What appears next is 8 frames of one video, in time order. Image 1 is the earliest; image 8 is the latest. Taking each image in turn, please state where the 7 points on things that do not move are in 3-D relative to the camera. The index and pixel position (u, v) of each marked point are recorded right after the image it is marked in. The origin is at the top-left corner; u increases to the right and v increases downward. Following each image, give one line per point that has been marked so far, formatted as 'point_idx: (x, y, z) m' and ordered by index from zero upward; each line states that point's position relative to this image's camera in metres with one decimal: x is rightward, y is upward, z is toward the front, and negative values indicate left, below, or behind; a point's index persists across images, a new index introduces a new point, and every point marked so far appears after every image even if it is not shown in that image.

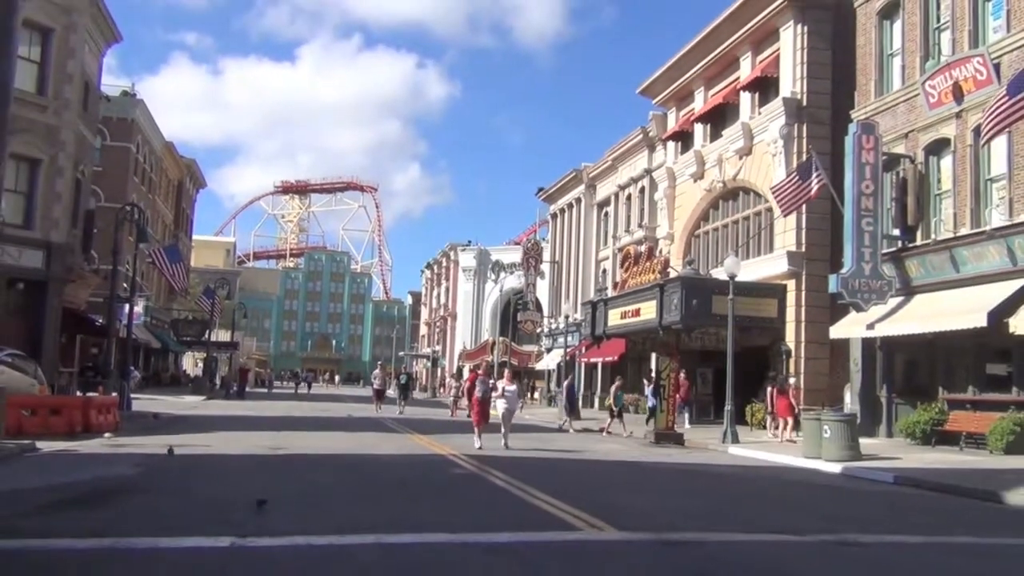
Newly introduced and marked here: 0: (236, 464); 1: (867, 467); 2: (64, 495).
0: (-4.9, -3.1, +17.0) m
1: (+7.2, -3.6, +19.3) m
2: (-6.0, -2.7, +12.6) m
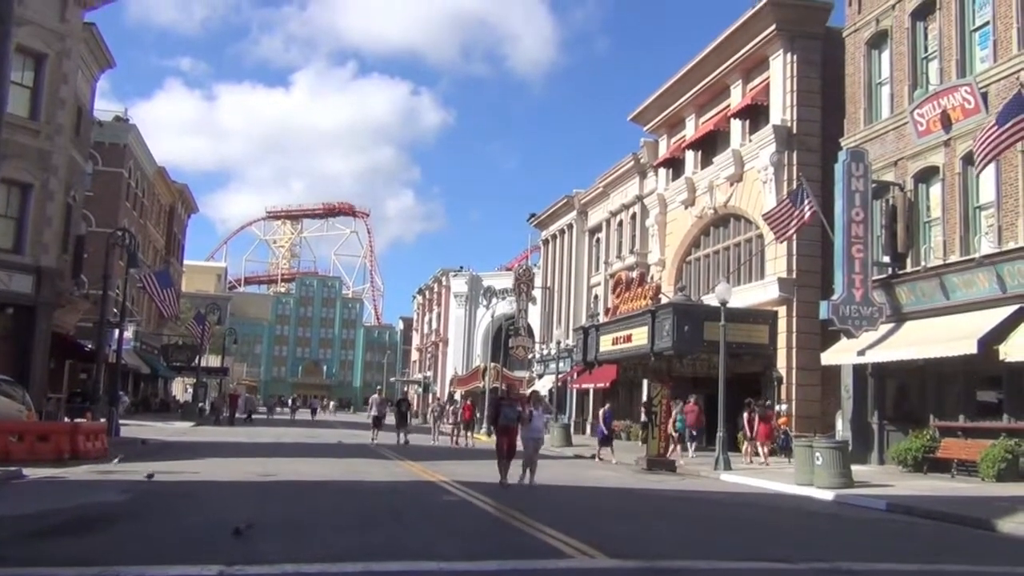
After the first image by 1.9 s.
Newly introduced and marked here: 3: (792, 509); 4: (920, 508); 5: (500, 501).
0: (-5.1, -3.6, +16.9) m
1: (+7.0, -4.2, +19.2) m
2: (-6.1, -3.1, +12.5) m
3: (+5.0, -4.0, +17.1) m
4: (+7.2, -3.9, +16.7) m
5: (-0.2, -3.5, +15.7) m
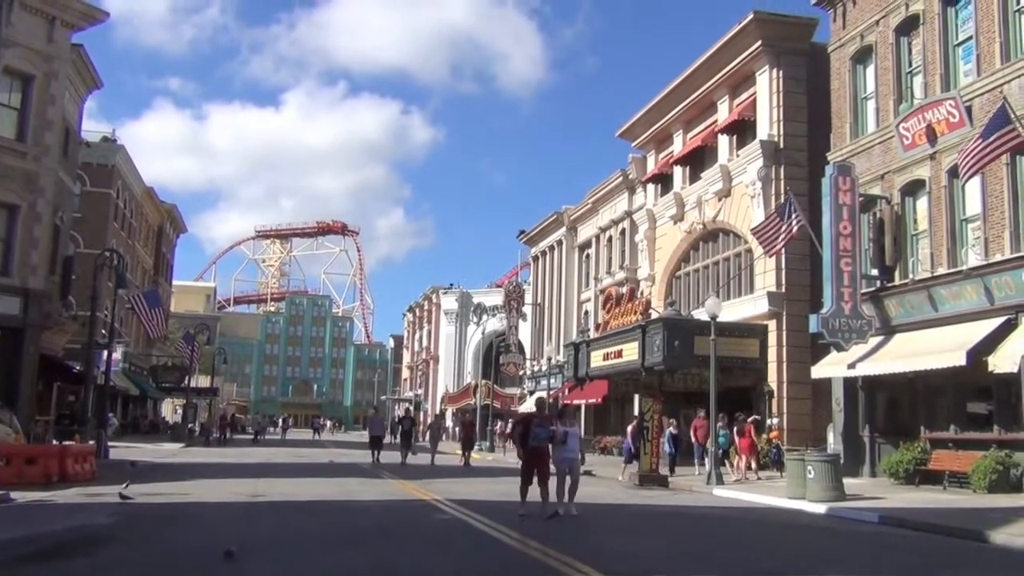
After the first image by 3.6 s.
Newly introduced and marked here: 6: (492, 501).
0: (-5.2, -3.9, +16.7) m
1: (+6.9, -4.4, +19.2) m
2: (-6.2, -3.4, +12.4) m
3: (+4.9, -4.2, +17.1) m
4: (+7.0, -4.1, +16.7) m
5: (-0.3, -3.8, +15.6) m
6: (-0.4, -4.3, +19.1) m
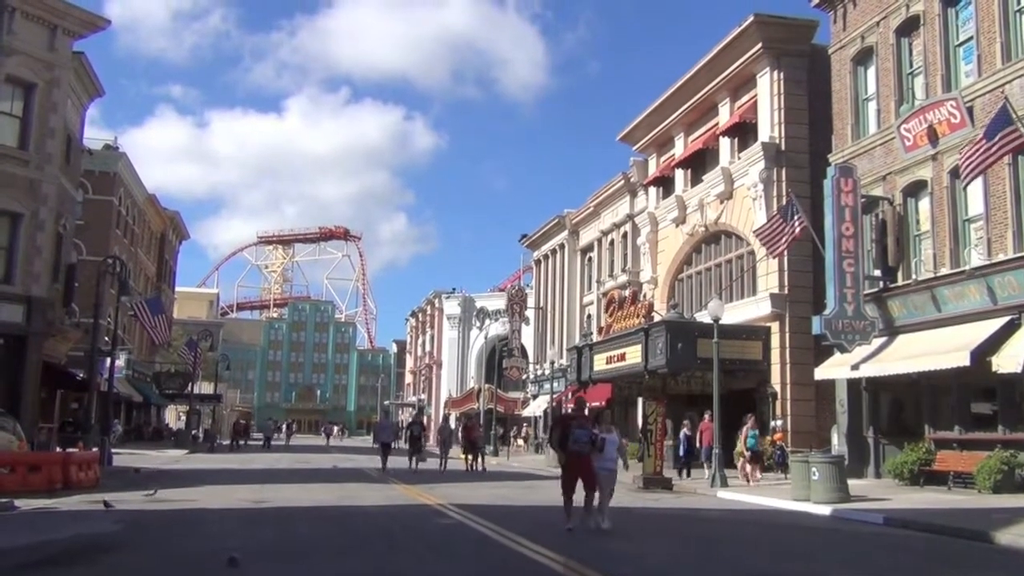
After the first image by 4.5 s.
0: (-5.1, -4.1, +16.7) m
1: (+7.0, -4.5, +19.2) m
2: (-6.1, -3.5, +12.4) m
3: (+5.0, -4.3, +17.0) m
4: (+7.1, -4.1, +16.7) m
5: (-0.3, -3.9, +15.6) m
6: (-0.3, -4.4, +19.1) m
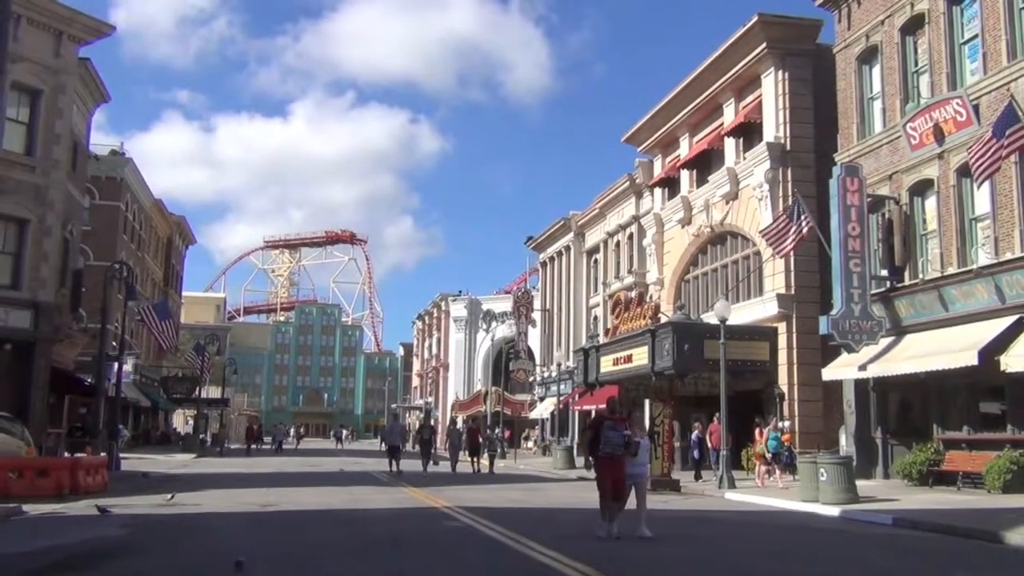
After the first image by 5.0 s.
0: (-5.0, -4.1, +16.7) m
1: (+7.1, -4.5, +19.1) m
2: (-6.0, -3.5, +12.4) m
3: (+5.1, -4.3, +17.0) m
4: (+7.3, -4.1, +16.6) m
5: (-0.1, -3.9, +15.6) m
6: (-0.2, -4.4, +19.1) m
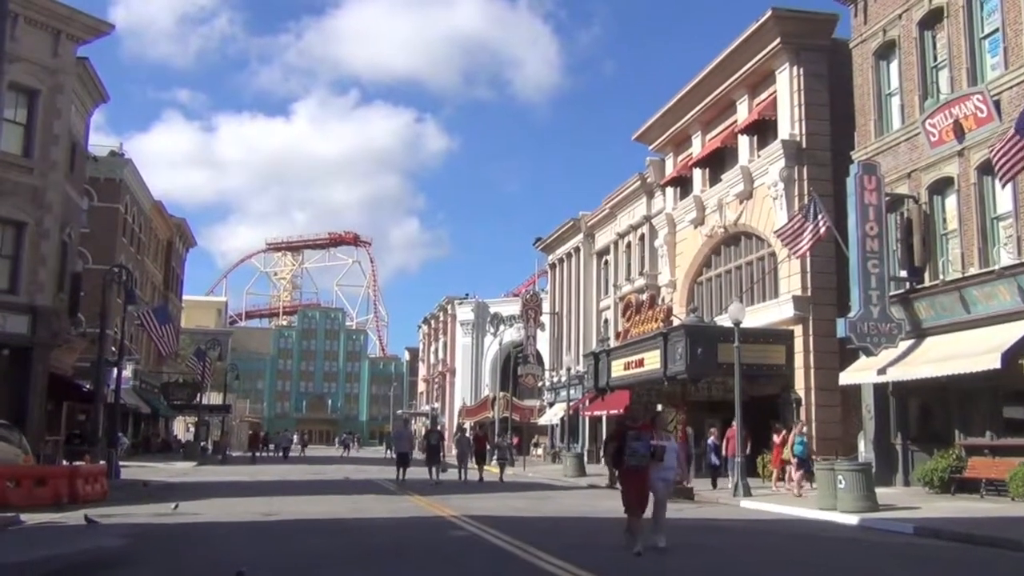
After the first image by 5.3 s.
0: (-4.9, -4.1, +16.1) m
1: (+7.3, -4.4, +18.4) m
2: (-5.9, -3.5, +11.8) m
3: (+5.3, -4.2, +16.3) m
4: (+7.4, -4.1, +15.9) m
5: (0.0, -3.9, +14.9) m
6: (0.0, -4.4, +18.4) m
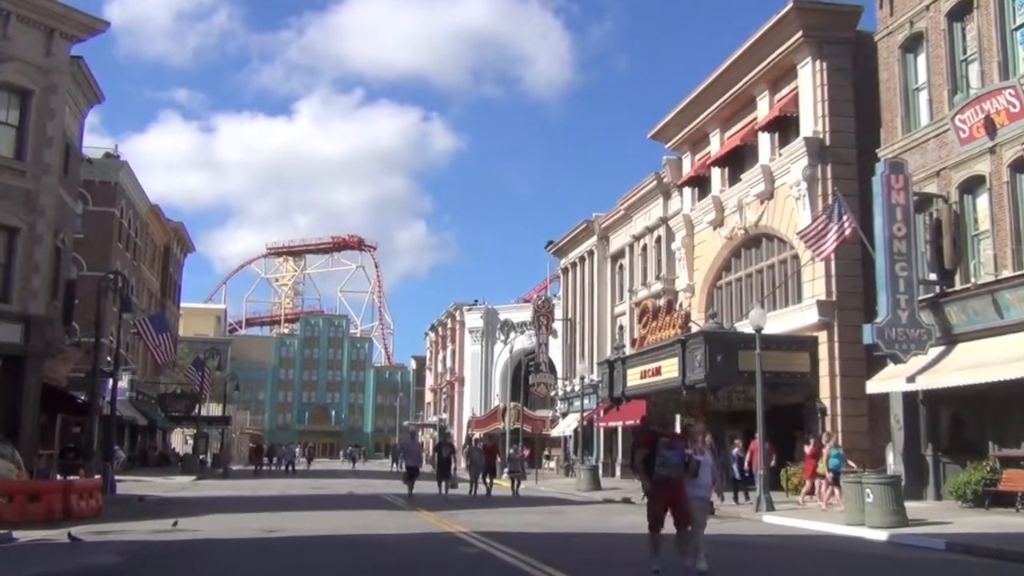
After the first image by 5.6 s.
0: (-4.7, -4.2, +15.1) m
1: (+7.5, -4.5, +17.3) m
2: (-5.8, -3.5, +10.8) m
3: (+5.4, -4.3, +15.2) m
4: (+7.6, -4.1, +14.8) m
5: (+0.2, -3.9, +13.9) m
6: (+0.2, -4.5, +17.3) m
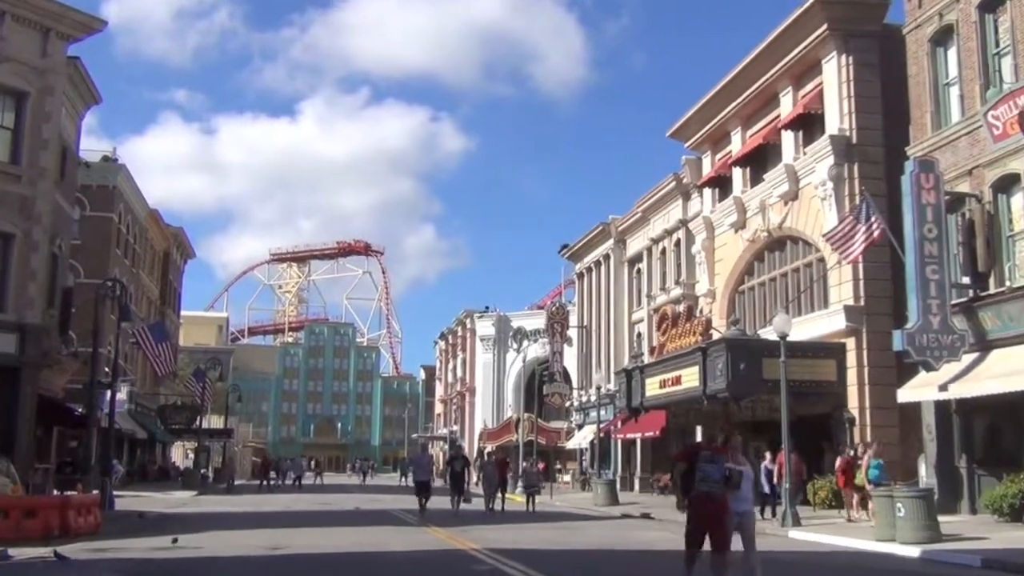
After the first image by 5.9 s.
0: (-4.4, -4.3, +14.2) m
1: (+7.7, -4.5, +16.2) m
2: (-5.6, -3.6, +9.9) m
3: (+5.7, -4.3, +14.1) m
4: (+7.8, -4.1, +13.7) m
5: (+0.4, -4.0, +12.9) m
6: (+0.5, -4.6, +16.4) m
